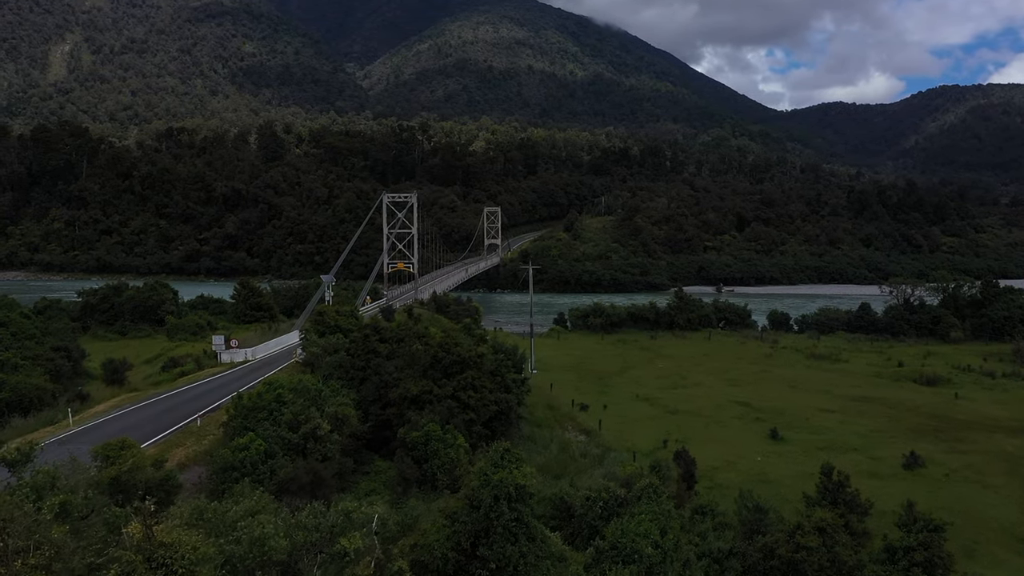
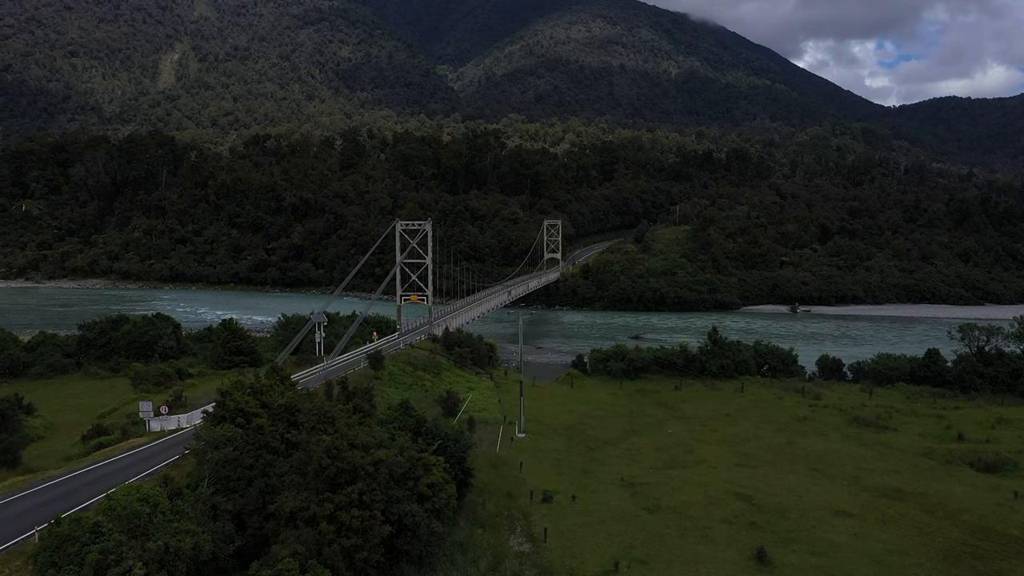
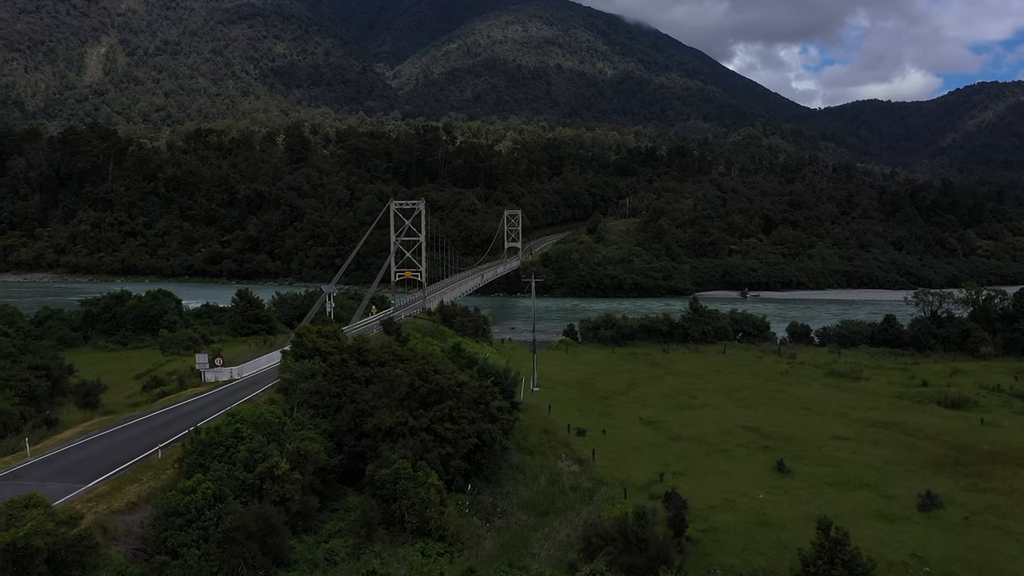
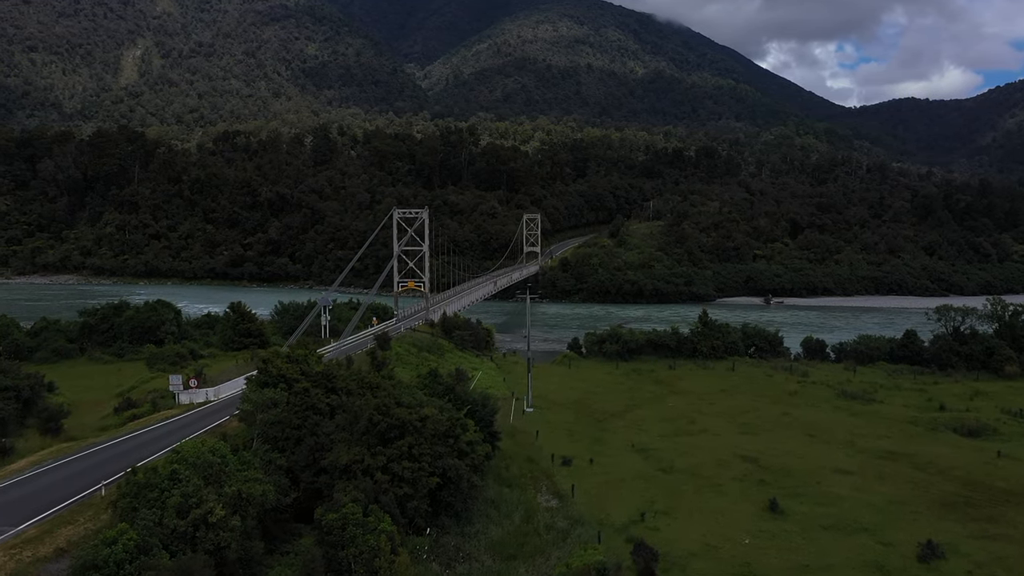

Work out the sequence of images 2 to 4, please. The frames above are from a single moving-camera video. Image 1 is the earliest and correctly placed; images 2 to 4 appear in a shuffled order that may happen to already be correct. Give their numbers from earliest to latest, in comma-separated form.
3, 4, 2
